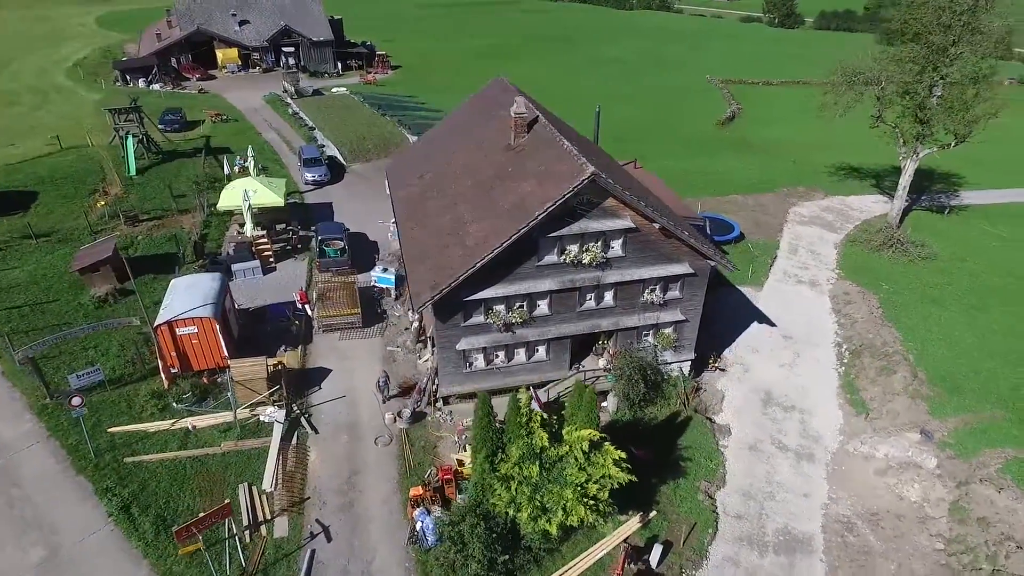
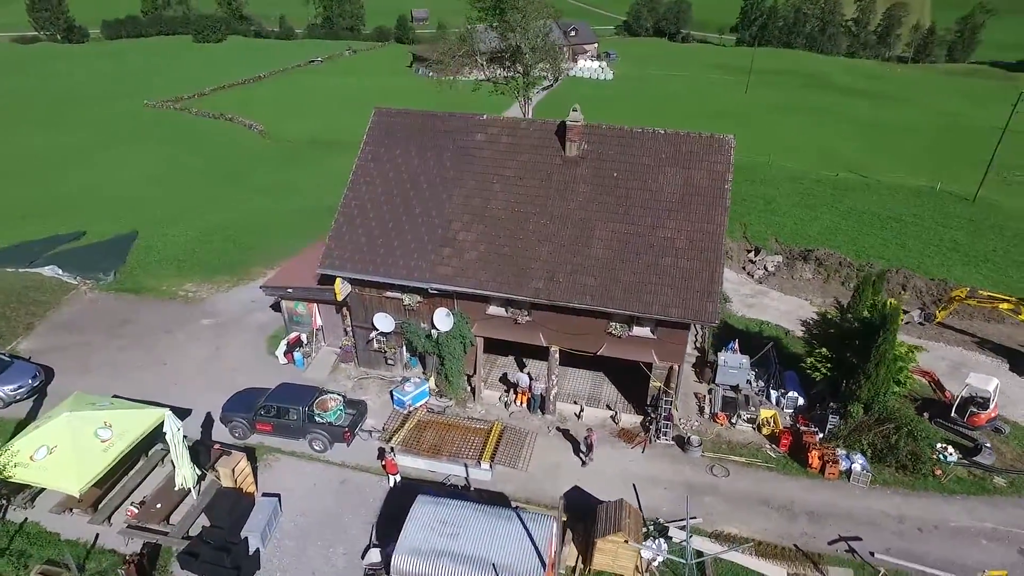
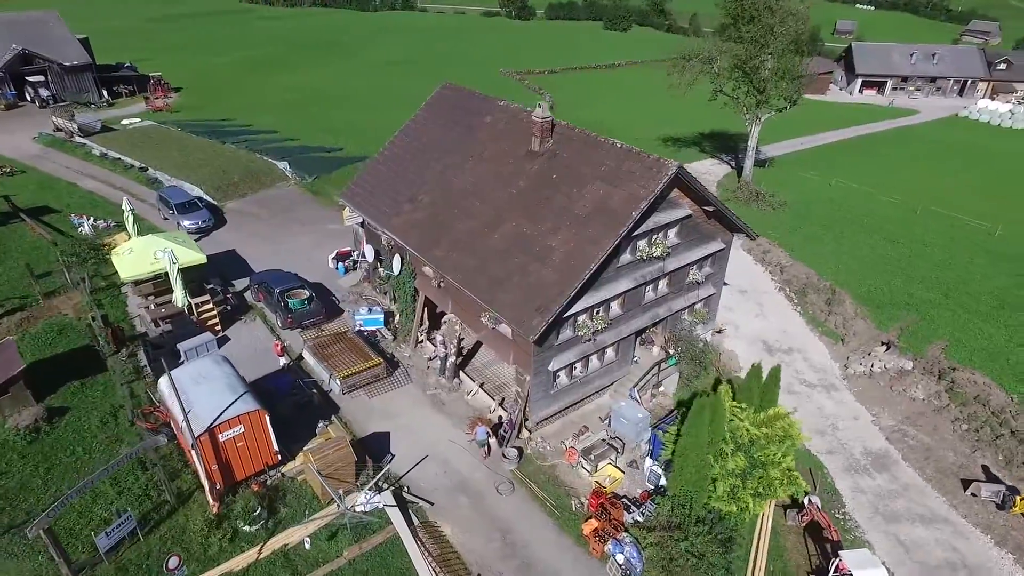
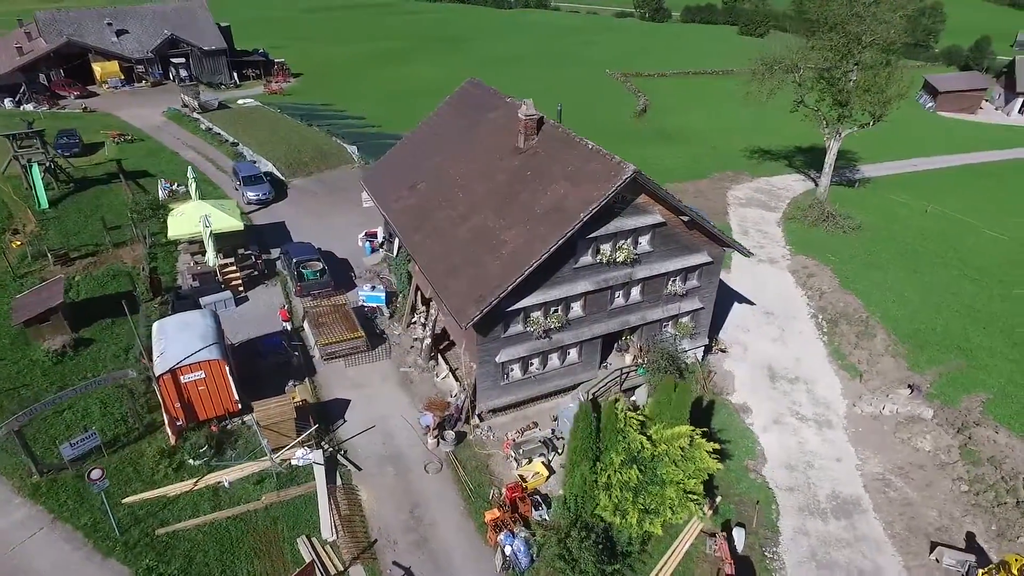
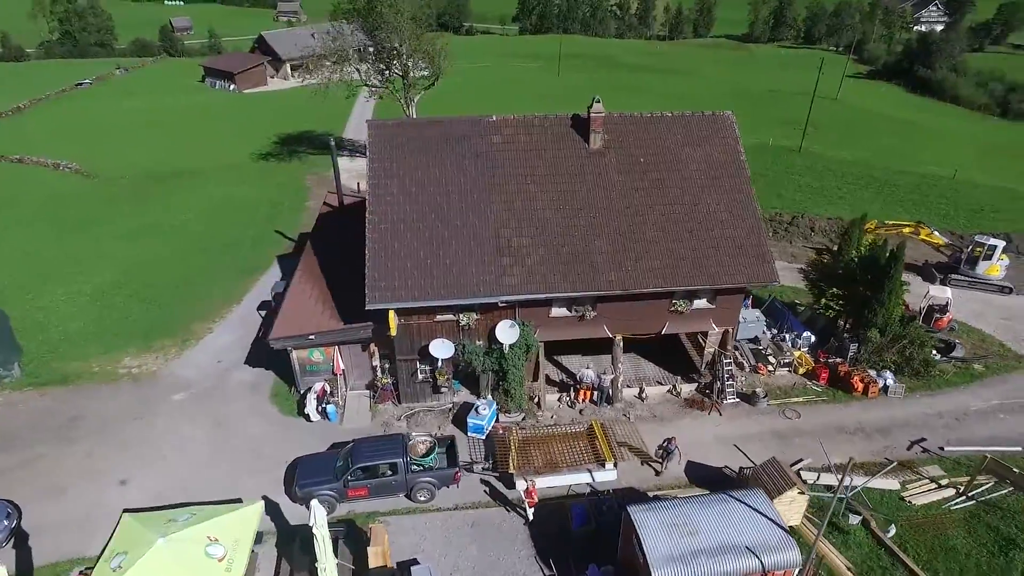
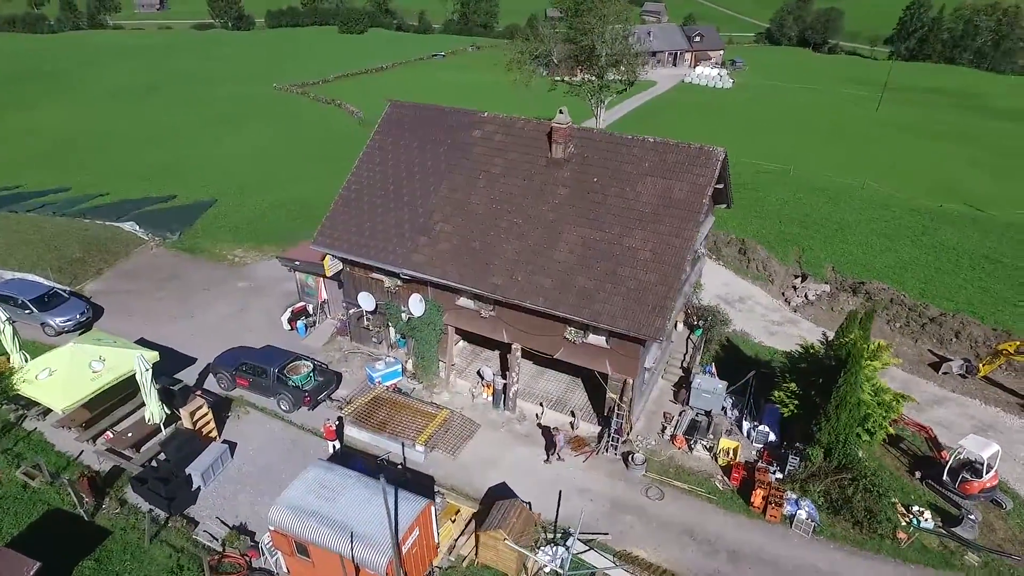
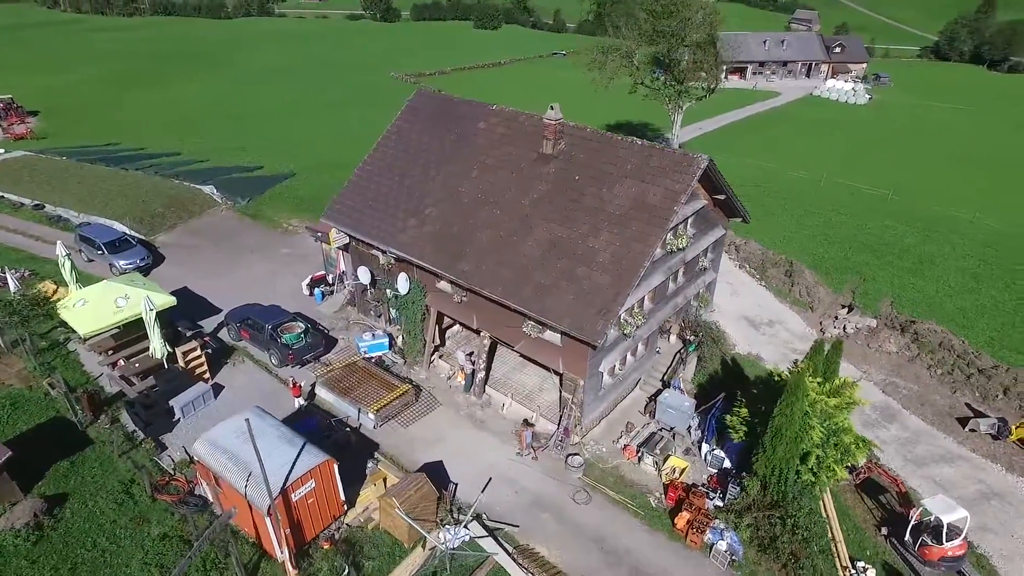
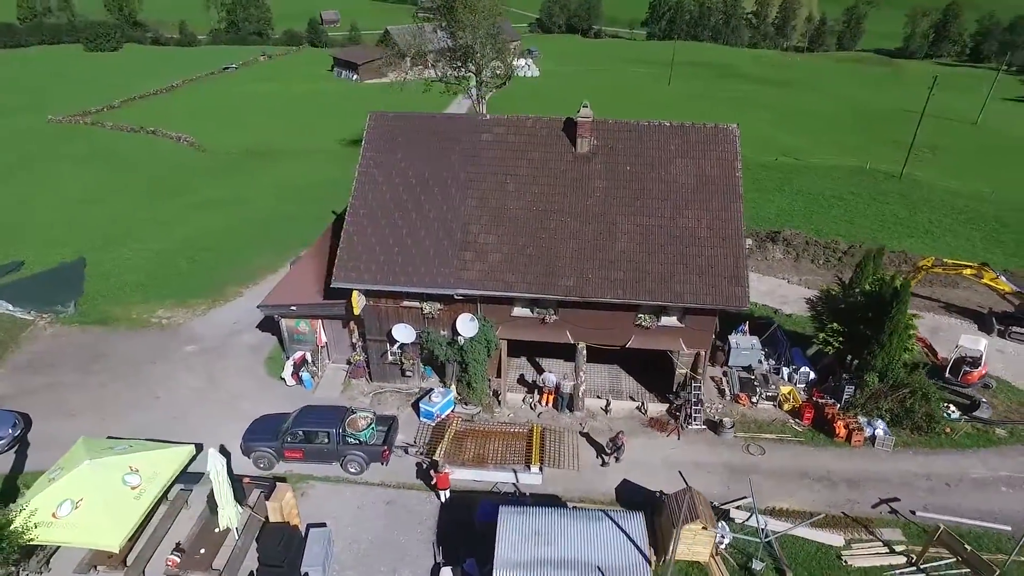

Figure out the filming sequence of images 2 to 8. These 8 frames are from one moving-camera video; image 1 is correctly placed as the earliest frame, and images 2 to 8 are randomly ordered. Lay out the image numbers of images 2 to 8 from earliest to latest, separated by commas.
4, 3, 7, 6, 2, 8, 5
